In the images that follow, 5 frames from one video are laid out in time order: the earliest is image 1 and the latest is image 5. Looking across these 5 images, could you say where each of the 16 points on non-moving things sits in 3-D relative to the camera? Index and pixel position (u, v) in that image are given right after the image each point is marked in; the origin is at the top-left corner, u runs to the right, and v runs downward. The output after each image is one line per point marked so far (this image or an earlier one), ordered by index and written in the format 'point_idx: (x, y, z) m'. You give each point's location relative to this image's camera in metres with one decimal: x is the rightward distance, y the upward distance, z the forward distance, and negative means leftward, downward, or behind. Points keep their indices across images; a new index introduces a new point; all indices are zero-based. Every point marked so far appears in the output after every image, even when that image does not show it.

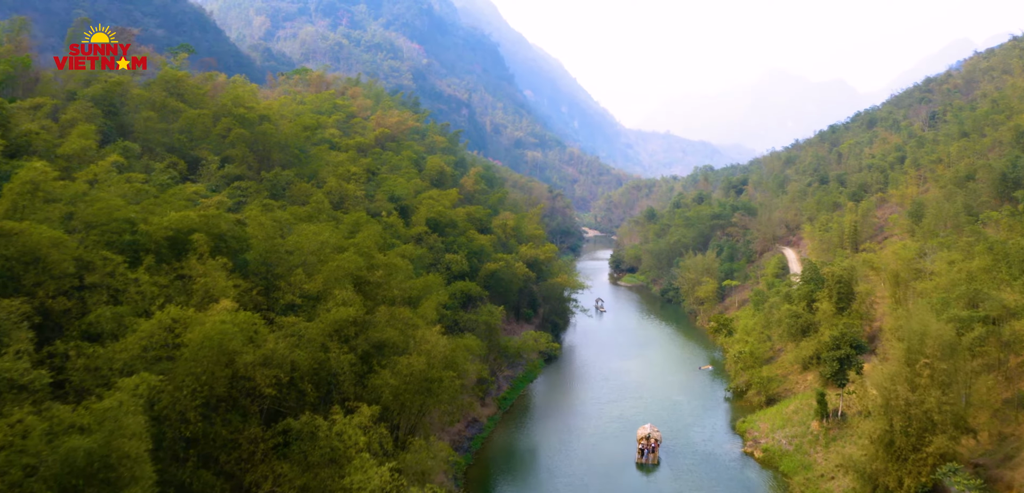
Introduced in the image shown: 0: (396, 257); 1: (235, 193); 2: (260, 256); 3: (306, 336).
0: (-2.4, -0.2, +17.8) m
1: (-5.6, +1.1, +17.6) m
2: (-3.9, -0.1, +13.4) m
3: (-2.8, -1.3, +11.9) m
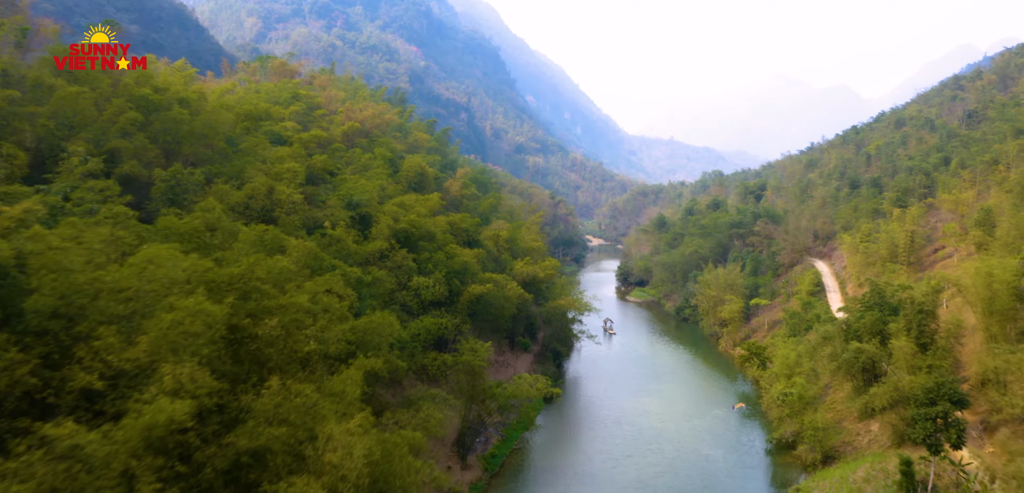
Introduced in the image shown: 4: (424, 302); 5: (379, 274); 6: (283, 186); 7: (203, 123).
0: (-2.7, -0.6, +12.3) m
1: (-5.9, +0.7, +12.1) m
2: (-4.2, -0.5, +7.8) m
3: (-3.1, -1.6, +6.4) m
4: (-1.9, -1.2, +18.8) m
5: (-2.7, -0.6, +17.6) m
6: (-4.7, +1.2, +17.6) m
7: (-6.7, +2.7, +18.8) m
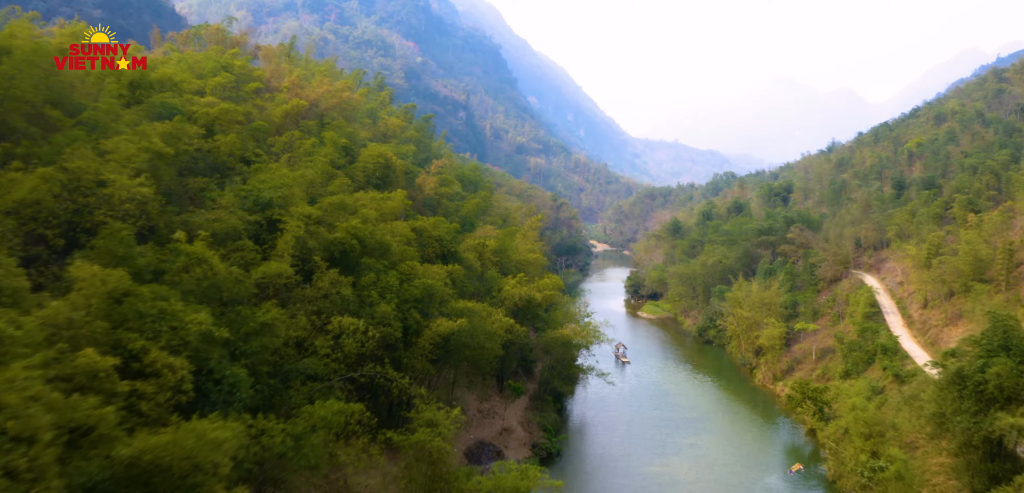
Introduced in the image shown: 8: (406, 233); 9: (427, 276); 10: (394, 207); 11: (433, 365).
0: (-3.0, -0.9, +5.8) m
1: (-6.3, +0.4, +5.6) m
2: (-4.5, -0.8, +1.4) m
3: (-3.5, -1.9, -0.1) m
4: (-2.3, -1.5, +12.3) m
5: (-3.1, -0.9, +11.1) m
6: (-5.0, +0.9, +11.1) m
7: (-7.0, +2.4, +12.3) m
8: (-2.3, +0.3, +18.5) m
9: (-1.6, -0.6, +16.4) m
10: (-2.7, +0.9, +19.8) m
11: (-1.4, -2.1, +15.7) m
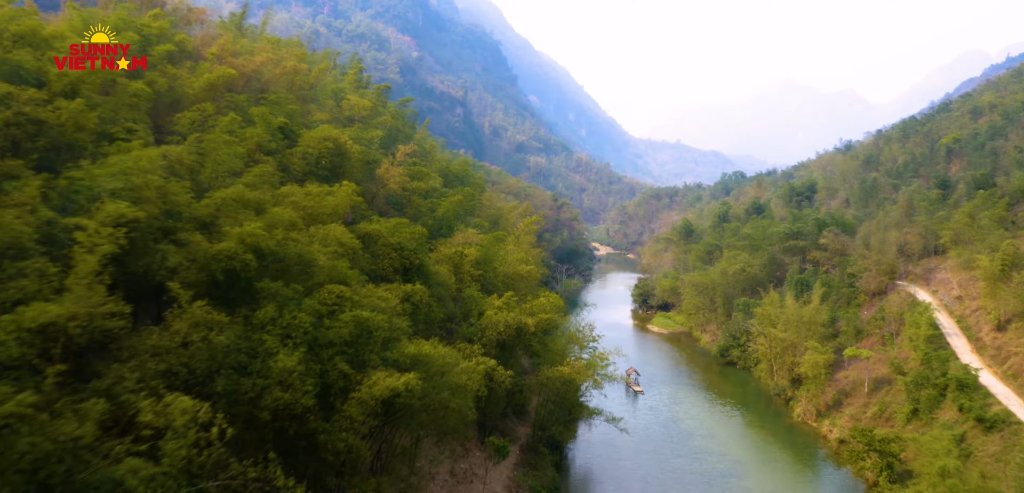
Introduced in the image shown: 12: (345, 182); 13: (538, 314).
0: (-3.3, -1.1, +0.7) m
1: (-6.6, +0.2, +0.6) m
2: (-4.8, -1.0, -3.7) m
3: (-3.8, -2.1, -5.2) m
4: (-2.6, -1.7, +7.2) m
5: (-3.4, -1.1, +6.0) m
6: (-5.3, +0.7, +6.0) m
7: (-7.3, +2.2, +7.3) m
8: (-2.6, +0.1, +13.4) m
9: (-1.9, -0.8, +11.3) m
10: (-3.0, +0.7, +14.7) m
11: (-1.7, -2.3, +10.7) m
12: (-3.5, +1.4, +18.2) m
13: (+0.5, -1.4, +17.4) m
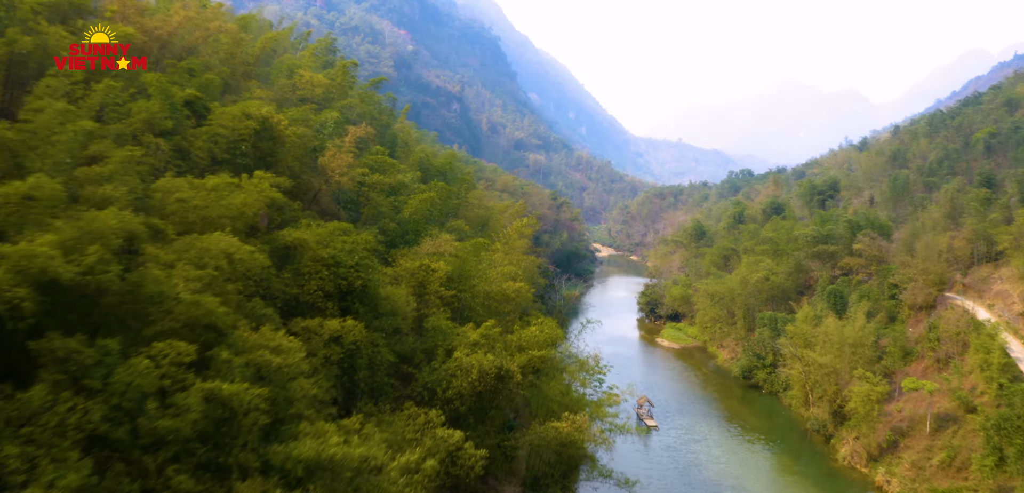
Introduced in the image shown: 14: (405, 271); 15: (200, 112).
0: (-3.6, -1.3, -3.5) m
1: (-6.8, 0.0, -3.7) m
2: (-5.1, -1.2, -8.0) m
3: (-4.1, -2.3, -9.4) m
4: (-2.9, -2.0, +2.9) m
5: (-3.6, -1.3, +1.7) m
6: (-5.5, +0.5, +1.8) m
7: (-7.6, +2.0, +3.0) m
8: (-2.8, -0.1, +9.2) m
9: (-2.2, -1.0, +7.1) m
10: (-3.3, +0.5, +10.5) m
11: (-2.0, -2.6, +6.4) m
12: (-3.8, +1.2, +14.0) m
13: (+0.3, -1.6, +13.2) m
14: (-1.6, -0.4, +13.2) m
15: (-4.9, +2.1, +13.8) m
